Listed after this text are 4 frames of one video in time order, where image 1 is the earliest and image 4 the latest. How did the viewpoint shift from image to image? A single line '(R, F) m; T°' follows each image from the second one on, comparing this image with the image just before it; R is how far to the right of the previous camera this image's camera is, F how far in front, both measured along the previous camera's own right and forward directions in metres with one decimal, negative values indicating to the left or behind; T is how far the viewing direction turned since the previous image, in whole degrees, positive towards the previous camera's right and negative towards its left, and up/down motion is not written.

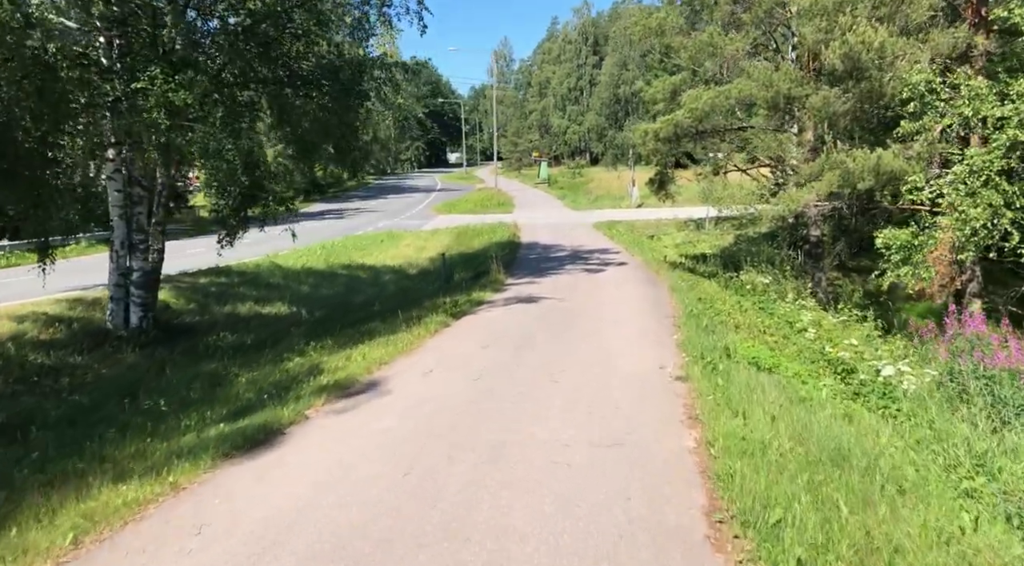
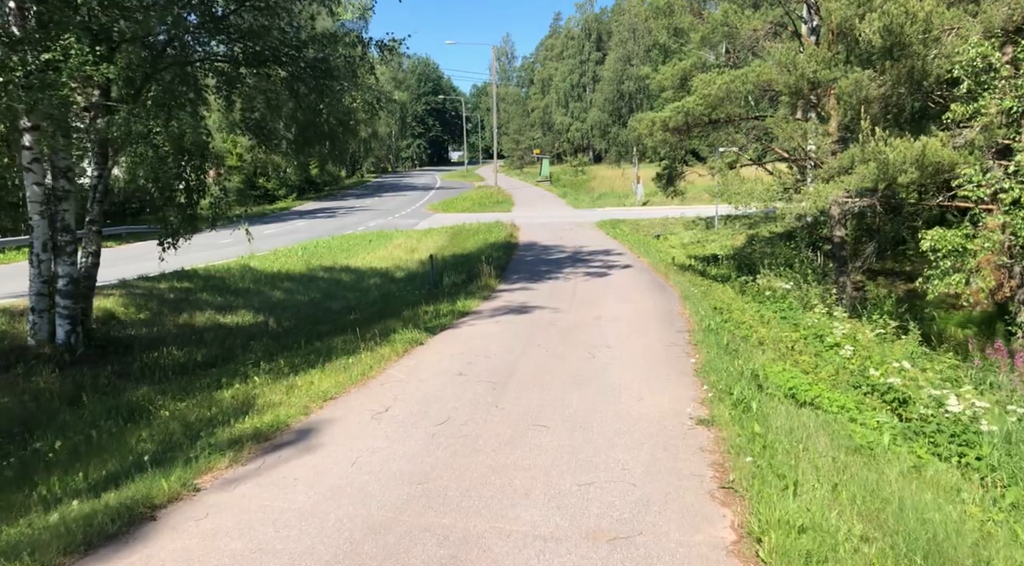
(+0.2, +1.6) m; 0°
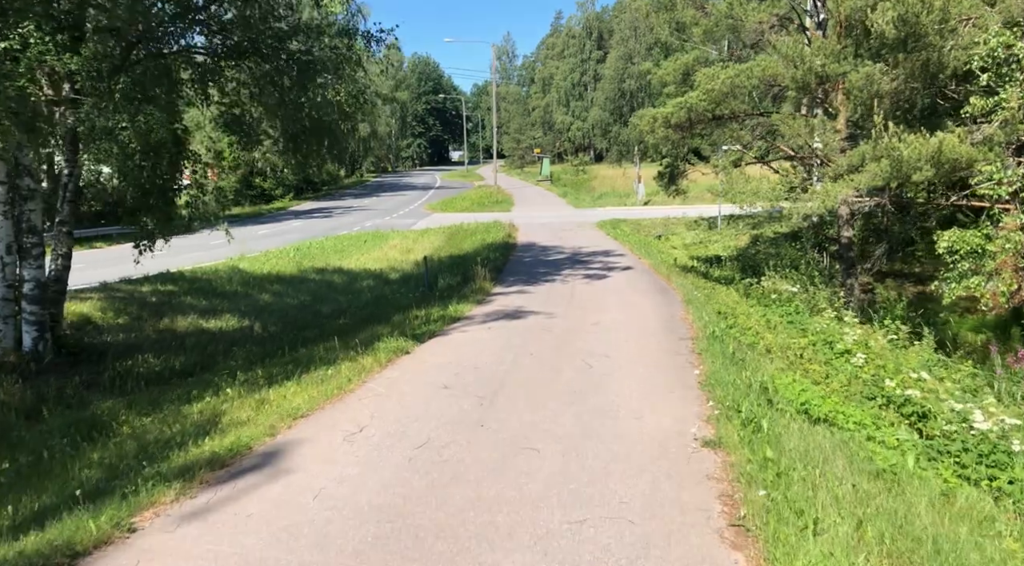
(+0.1, +0.5) m; 0°
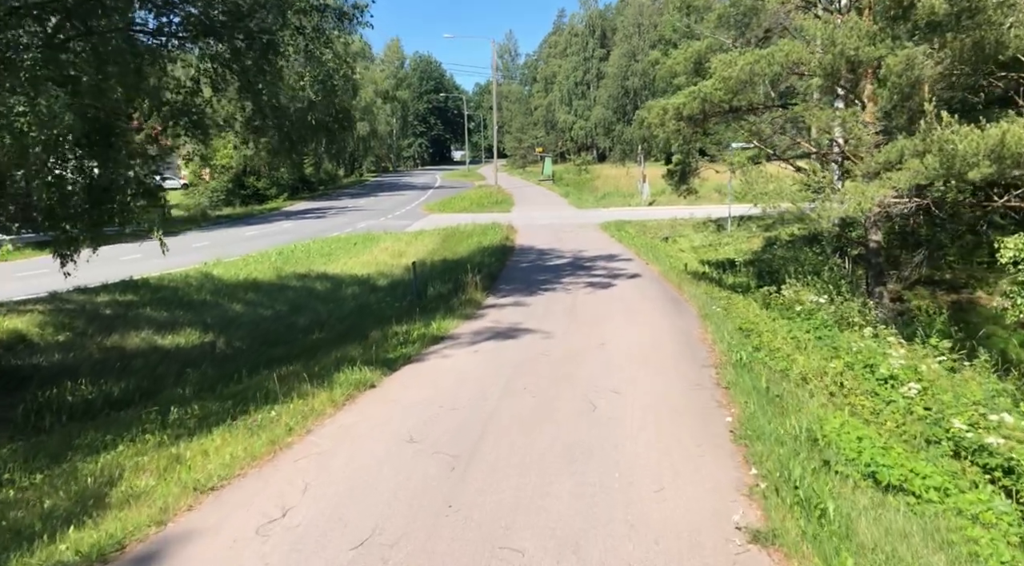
(+0.1, +1.4) m; 0°
